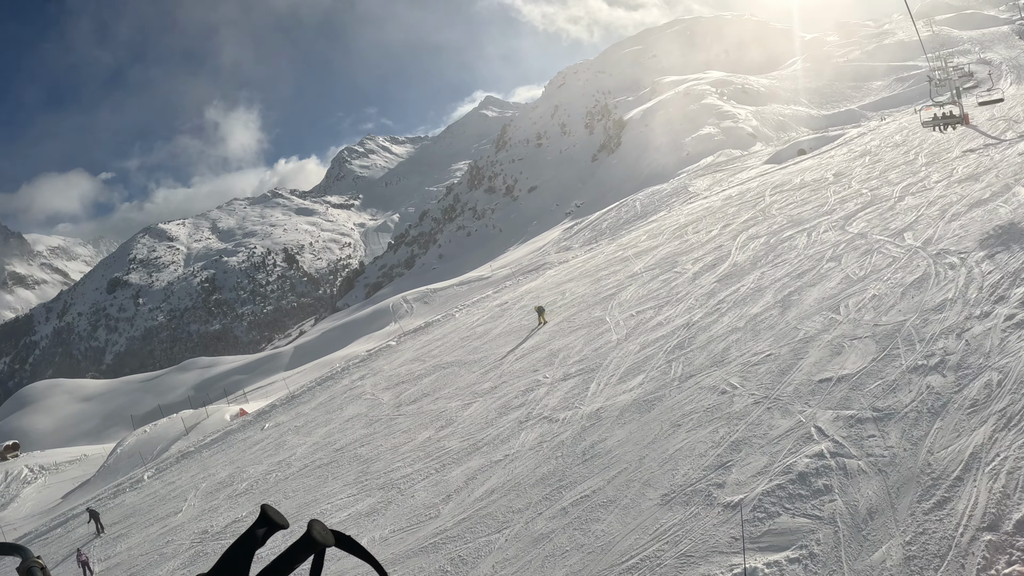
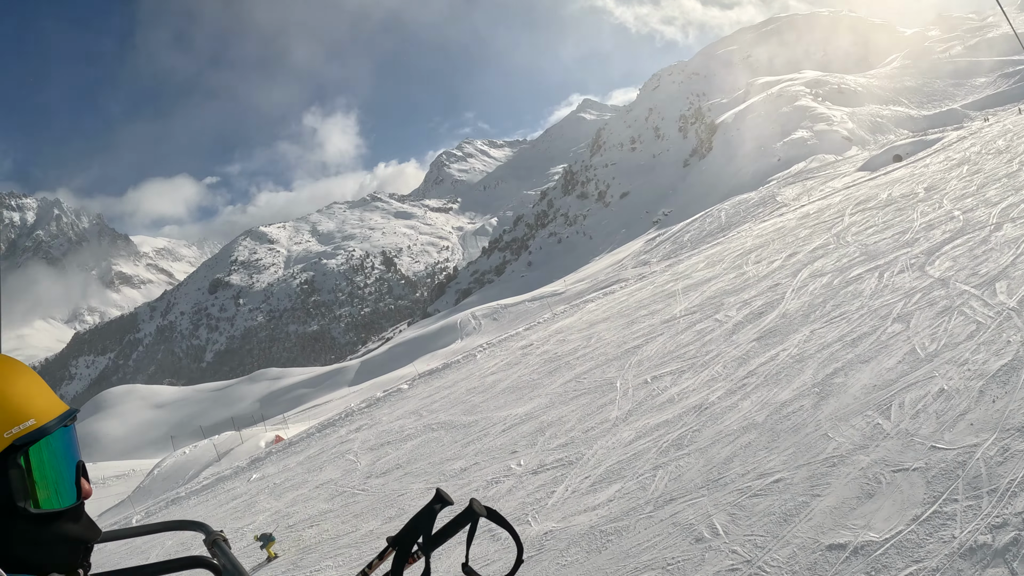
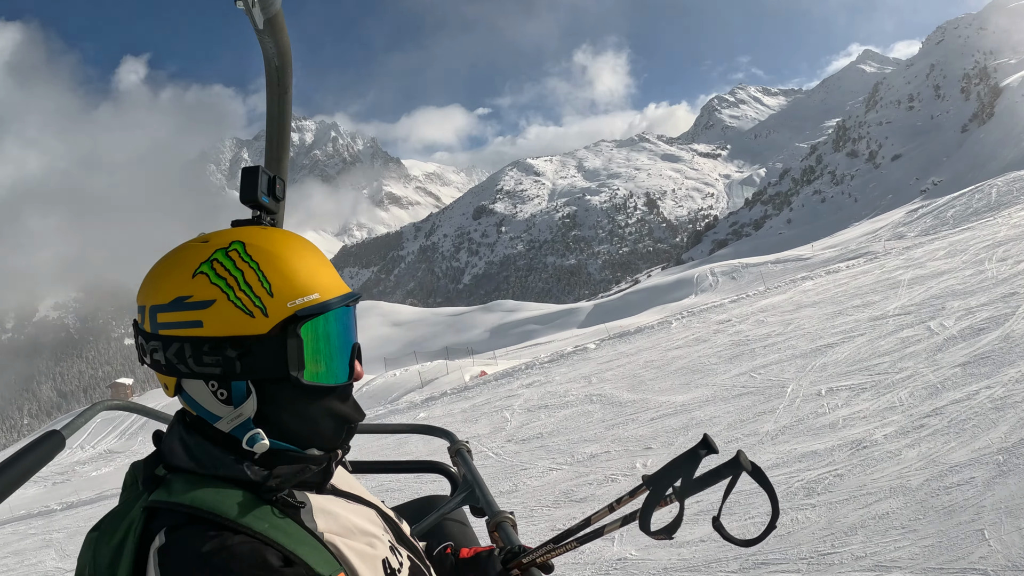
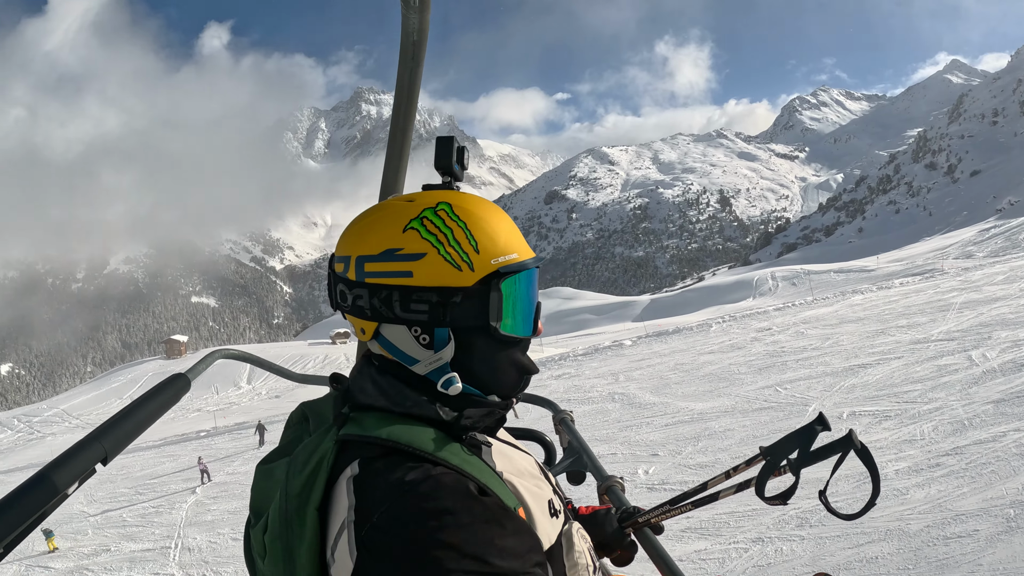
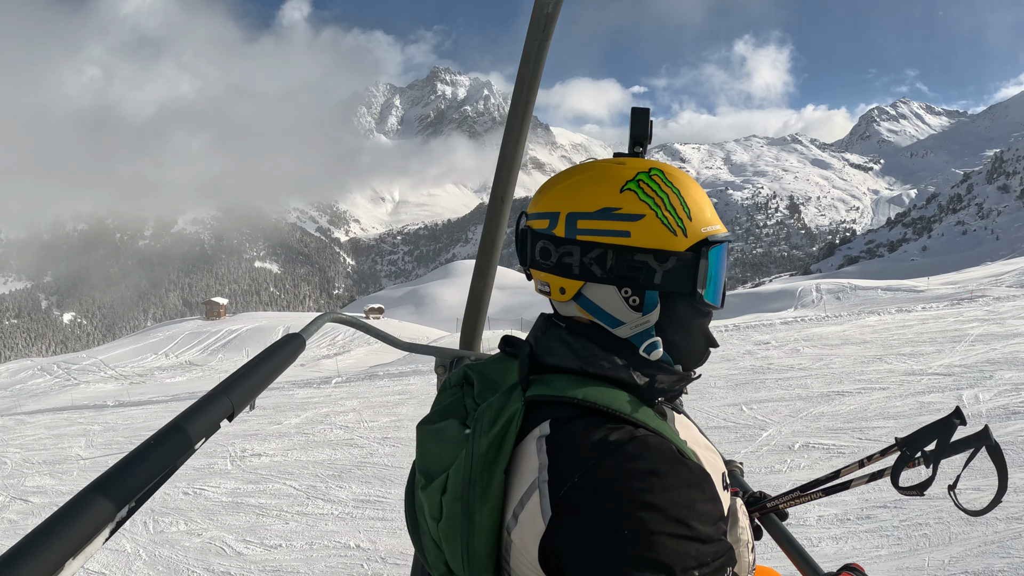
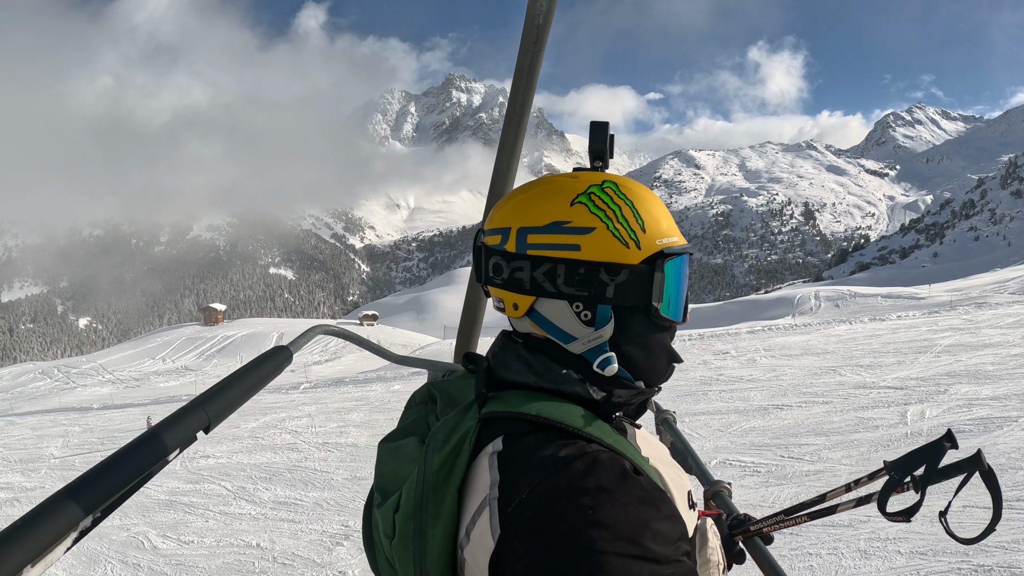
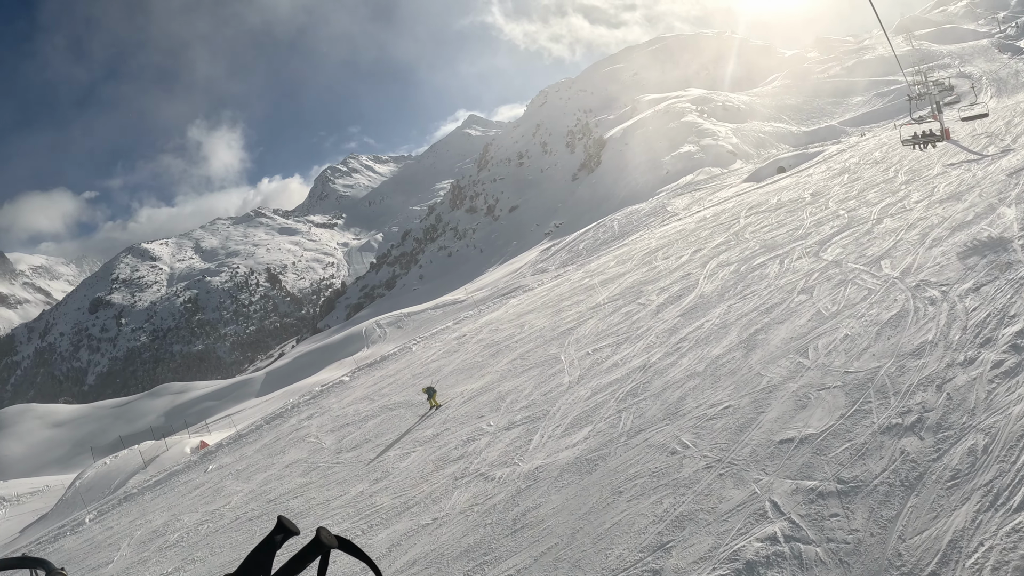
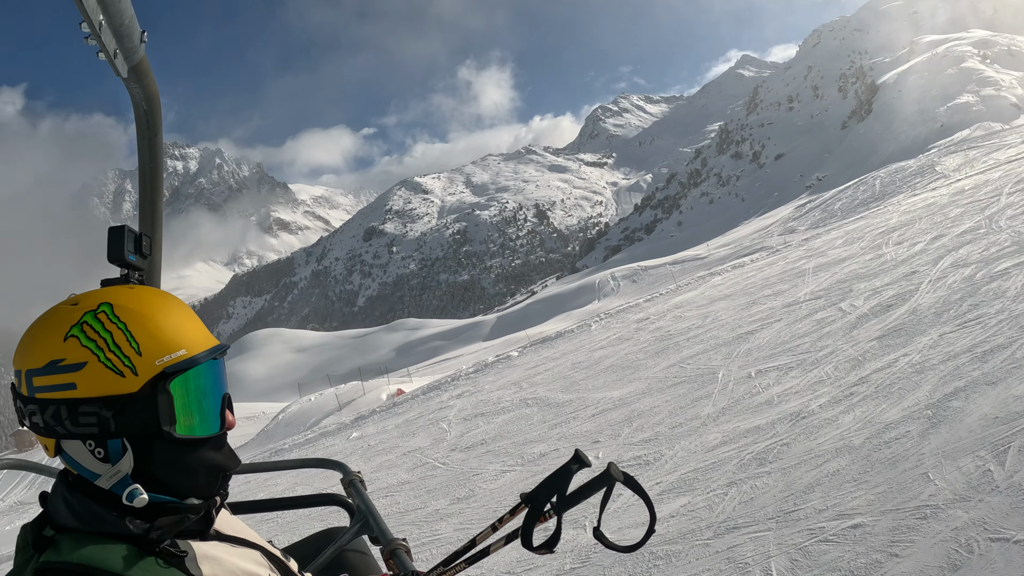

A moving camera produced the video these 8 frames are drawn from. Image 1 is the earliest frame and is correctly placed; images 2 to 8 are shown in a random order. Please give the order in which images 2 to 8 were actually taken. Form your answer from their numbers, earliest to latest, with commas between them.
7, 2, 8, 3, 4, 5, 6
